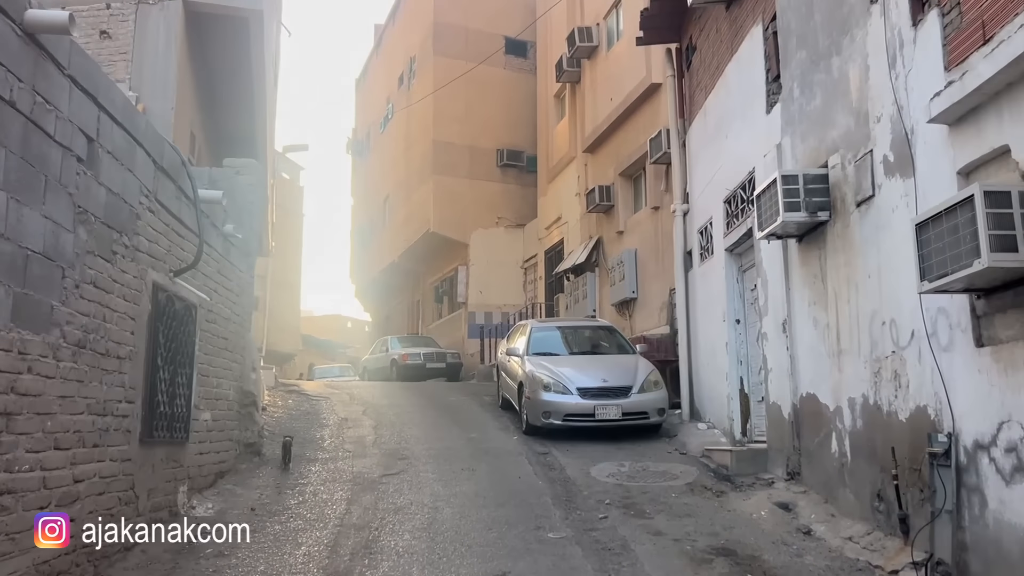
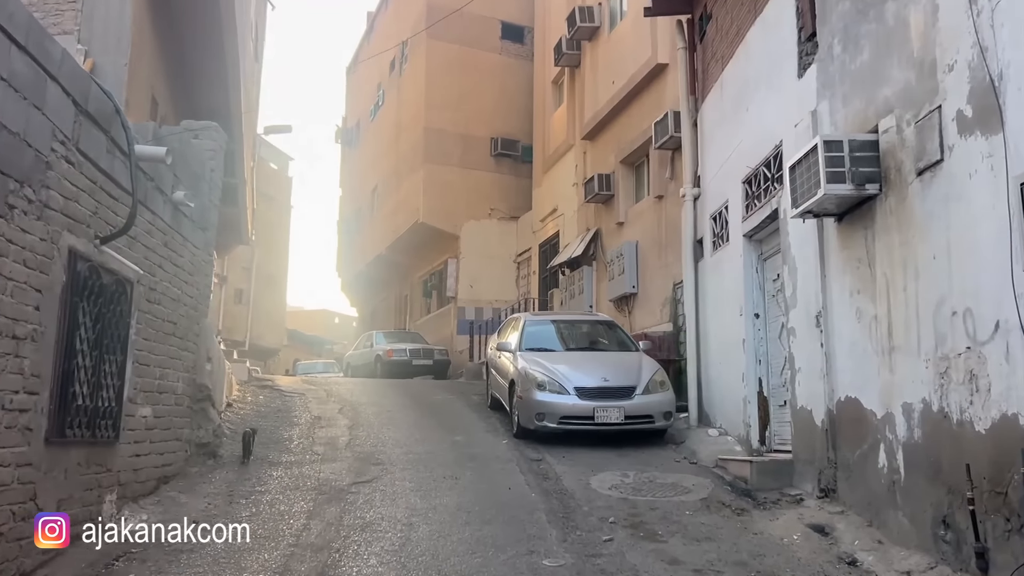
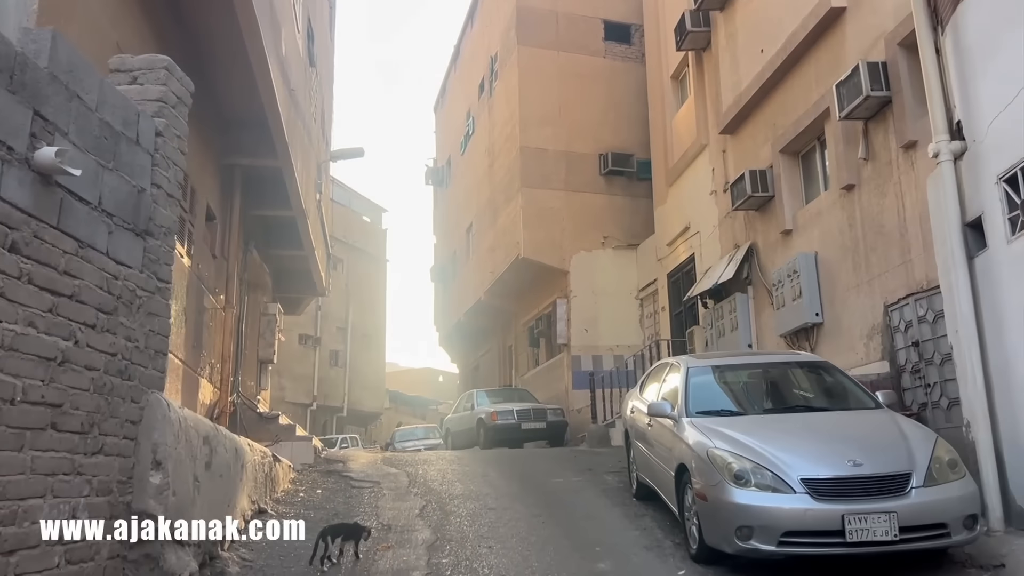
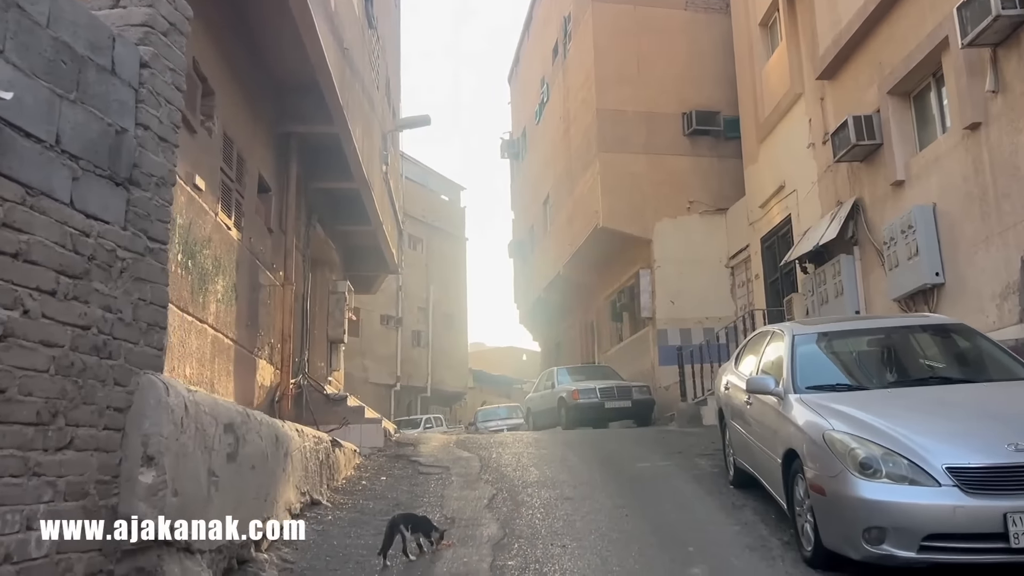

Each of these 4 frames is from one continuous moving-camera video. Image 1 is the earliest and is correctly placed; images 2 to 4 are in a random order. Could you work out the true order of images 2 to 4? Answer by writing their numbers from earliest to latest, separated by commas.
2, 3, 4
